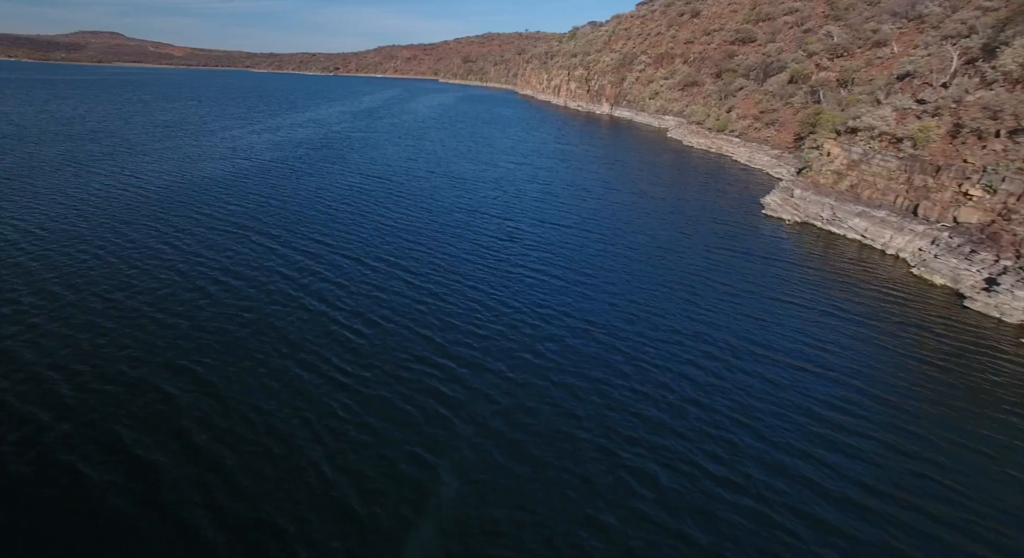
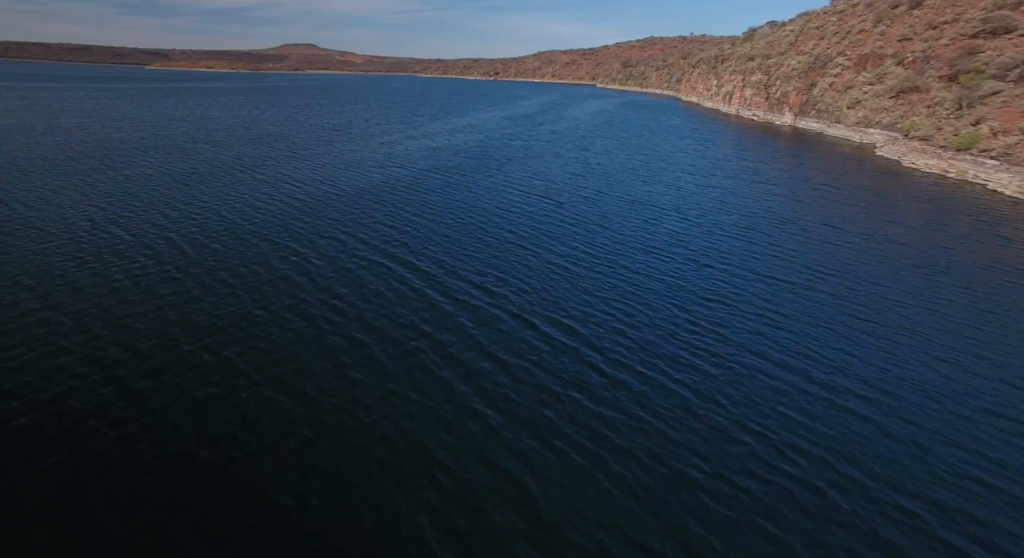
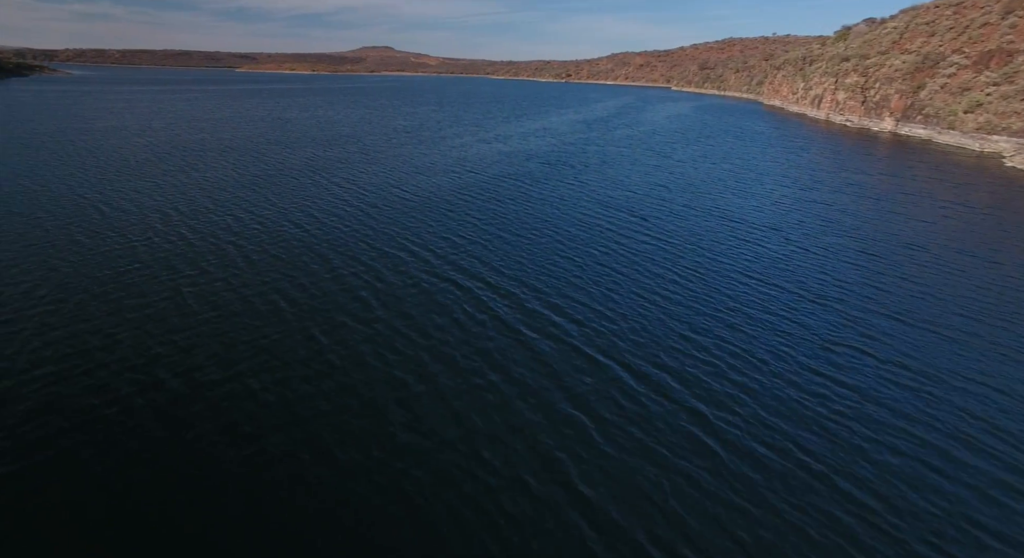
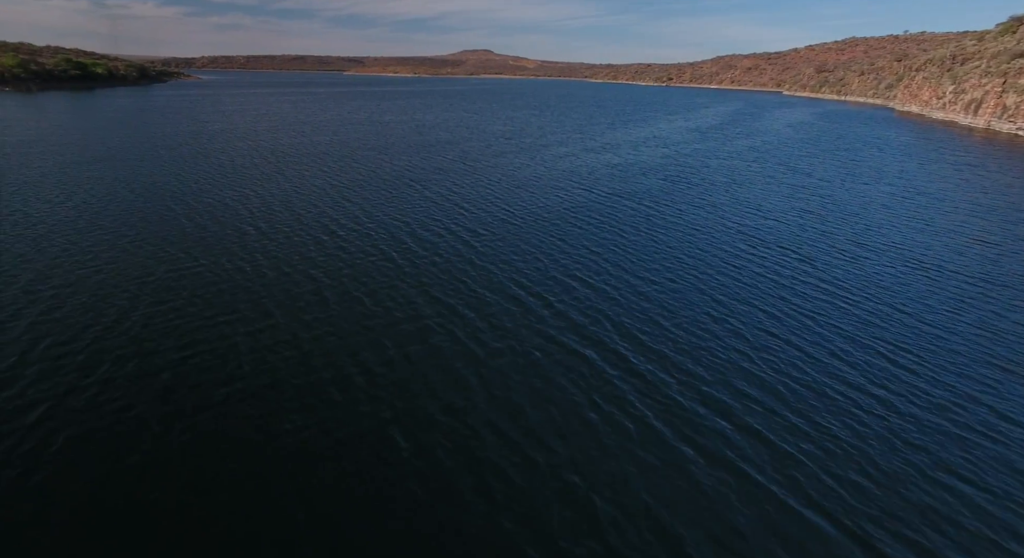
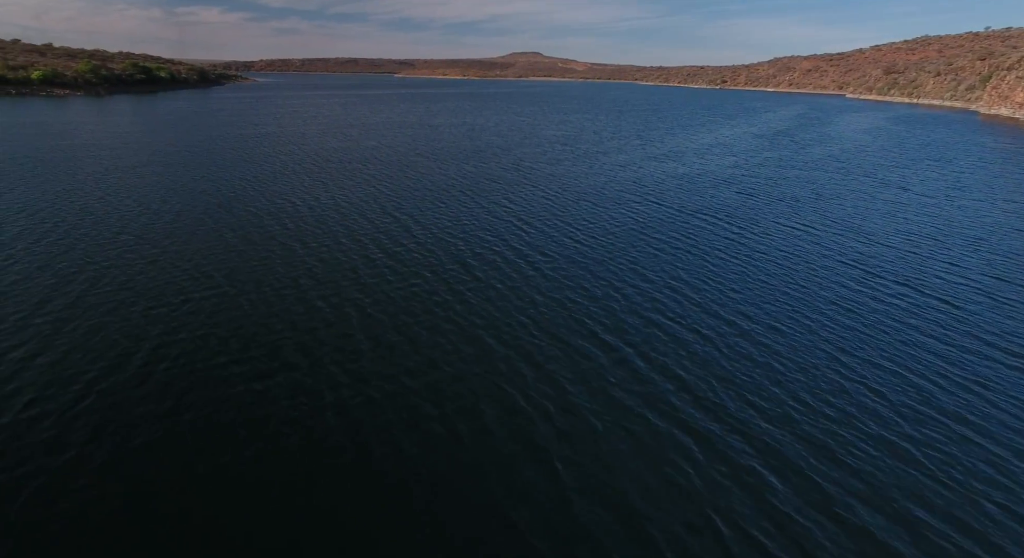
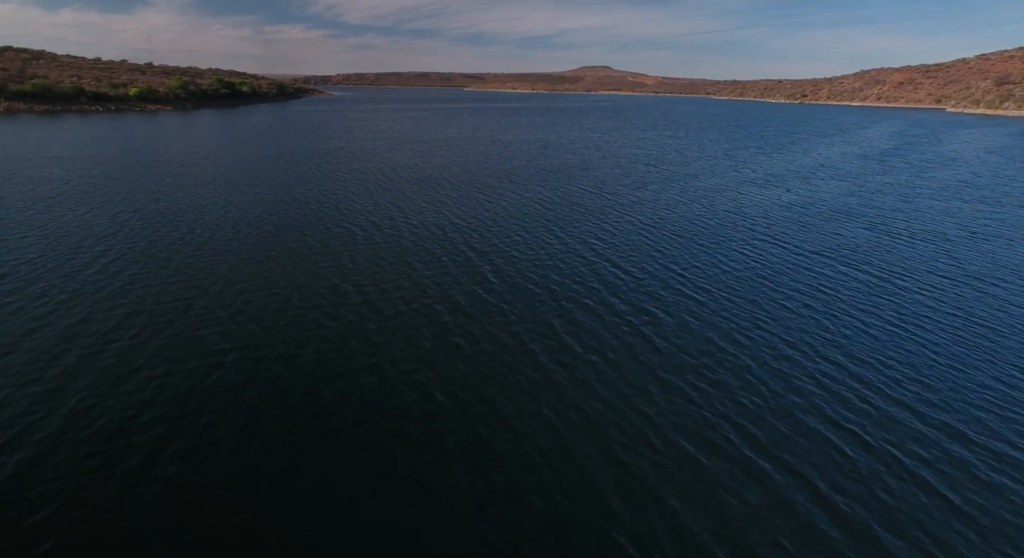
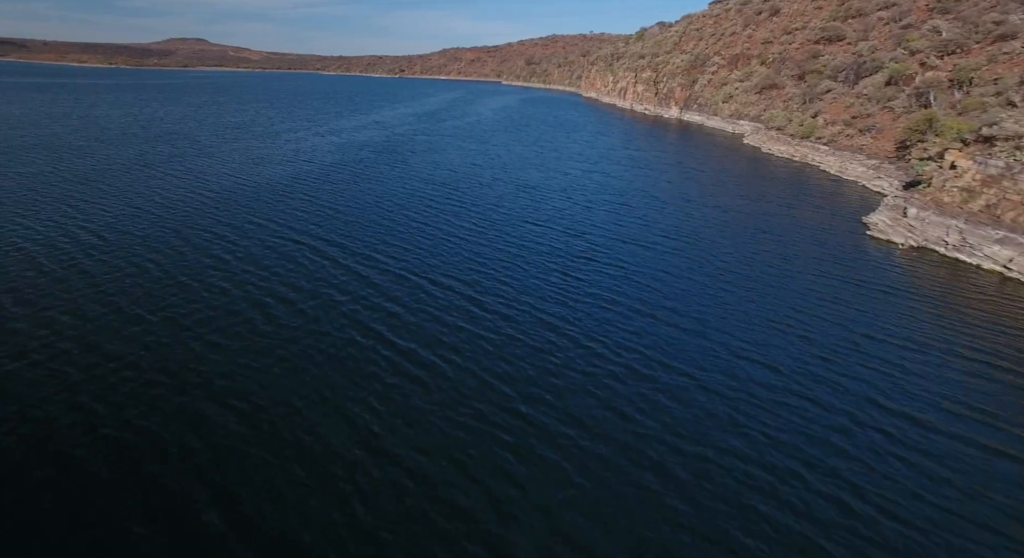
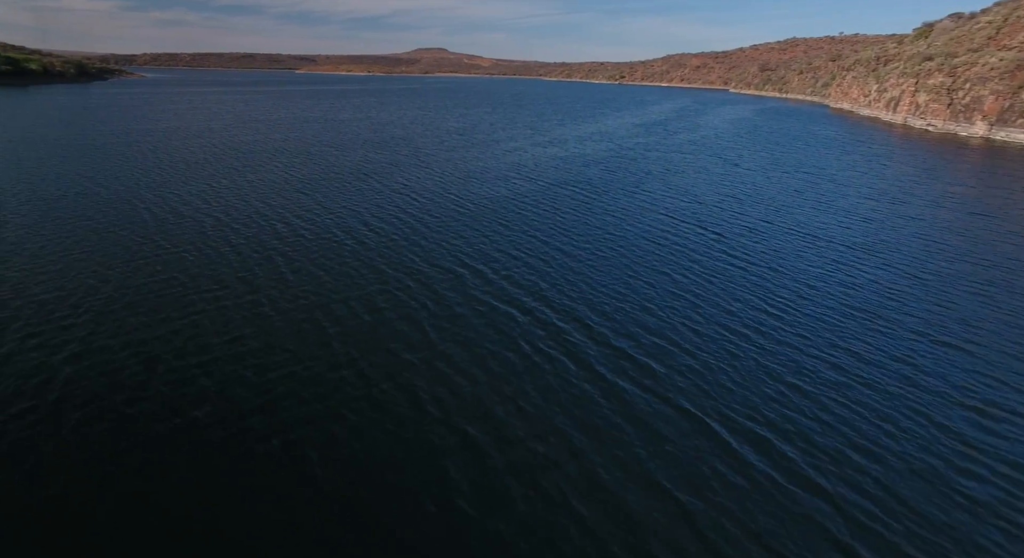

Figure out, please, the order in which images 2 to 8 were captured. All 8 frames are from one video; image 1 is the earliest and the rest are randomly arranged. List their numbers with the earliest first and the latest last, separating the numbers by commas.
7, 2, 3, 8, 4, 5, 6
